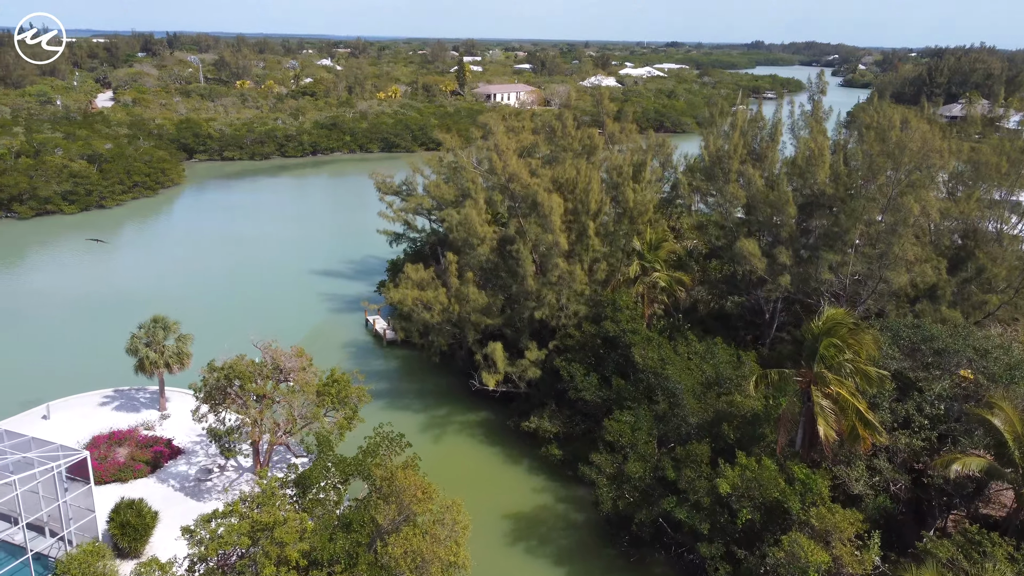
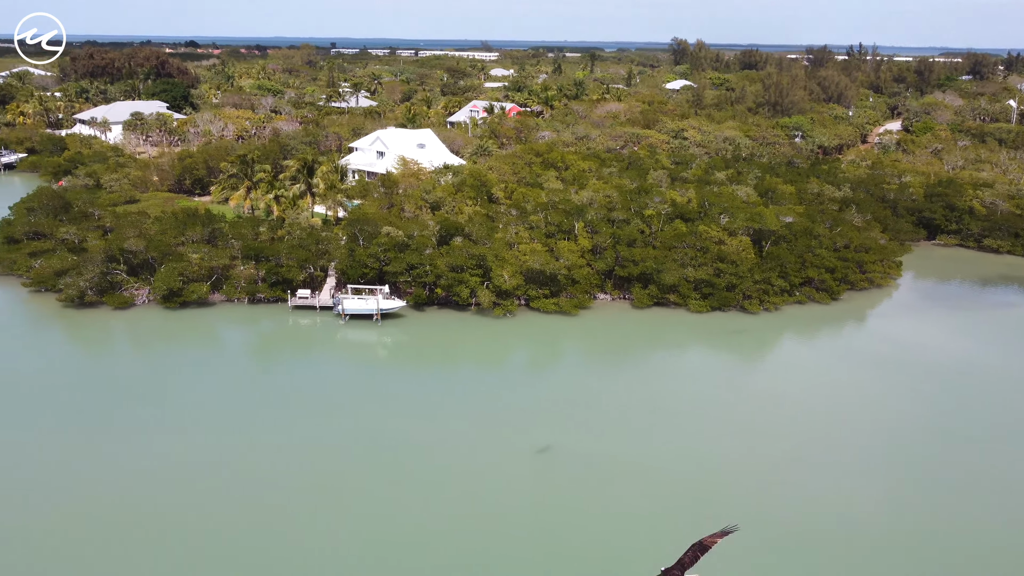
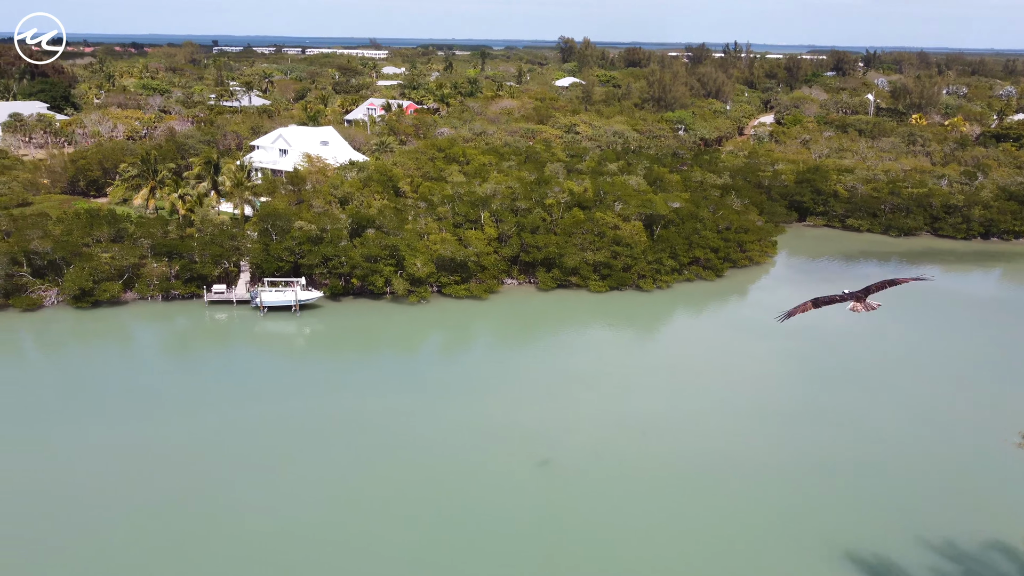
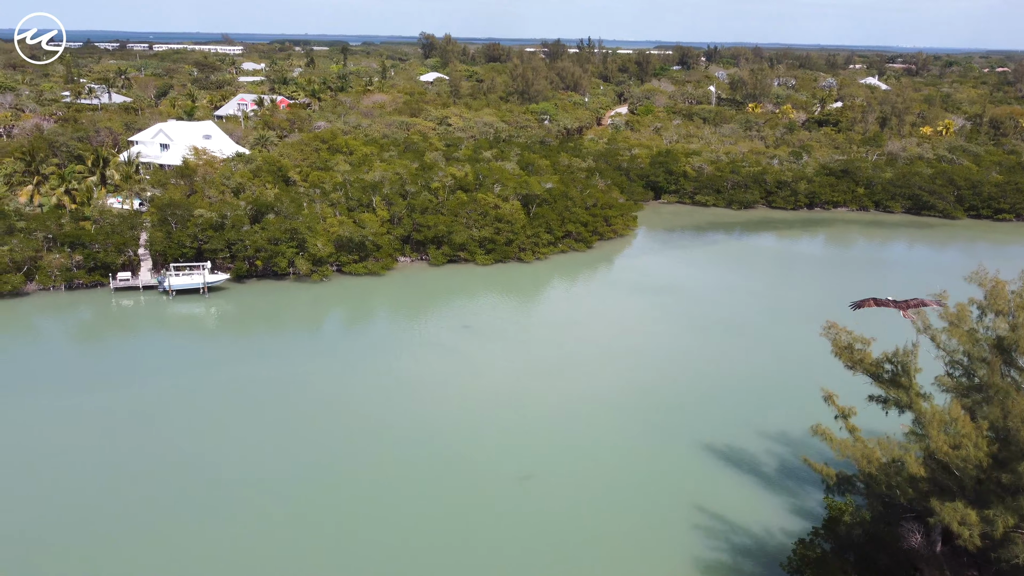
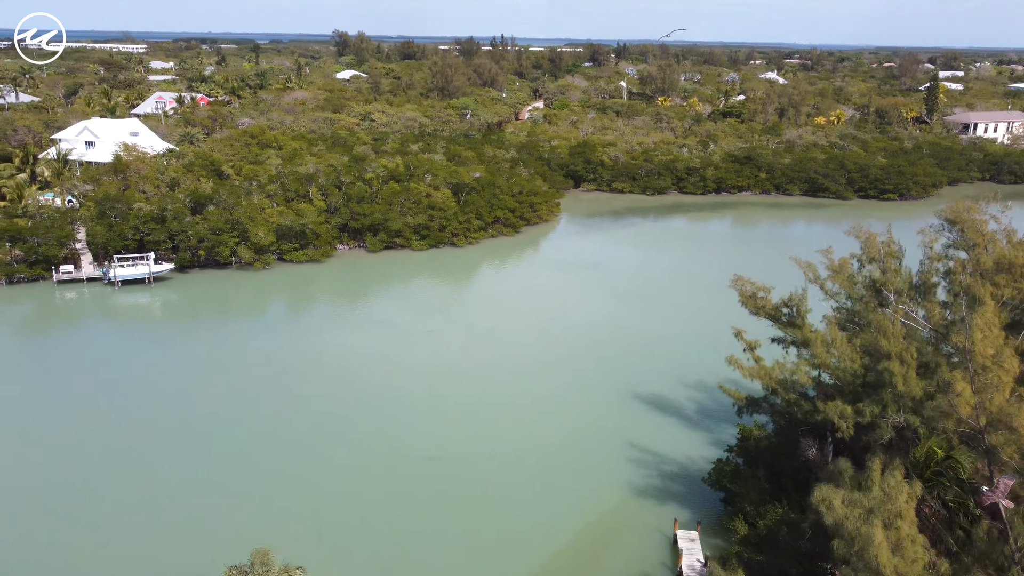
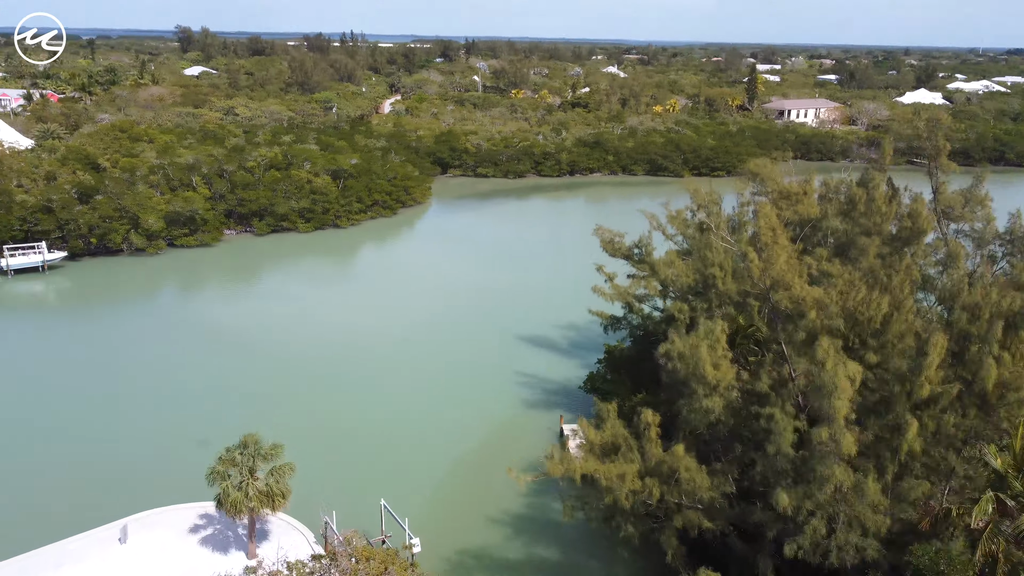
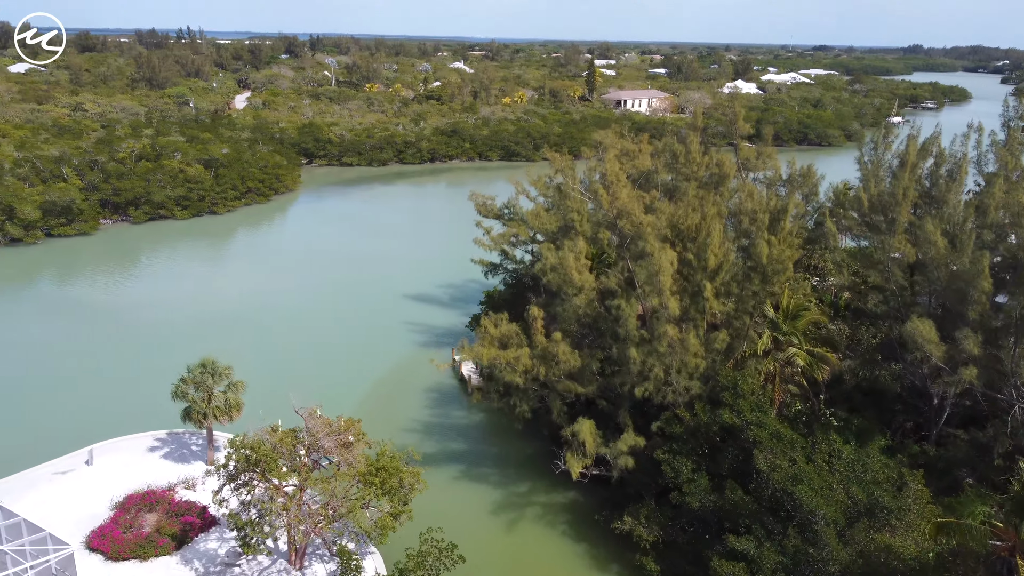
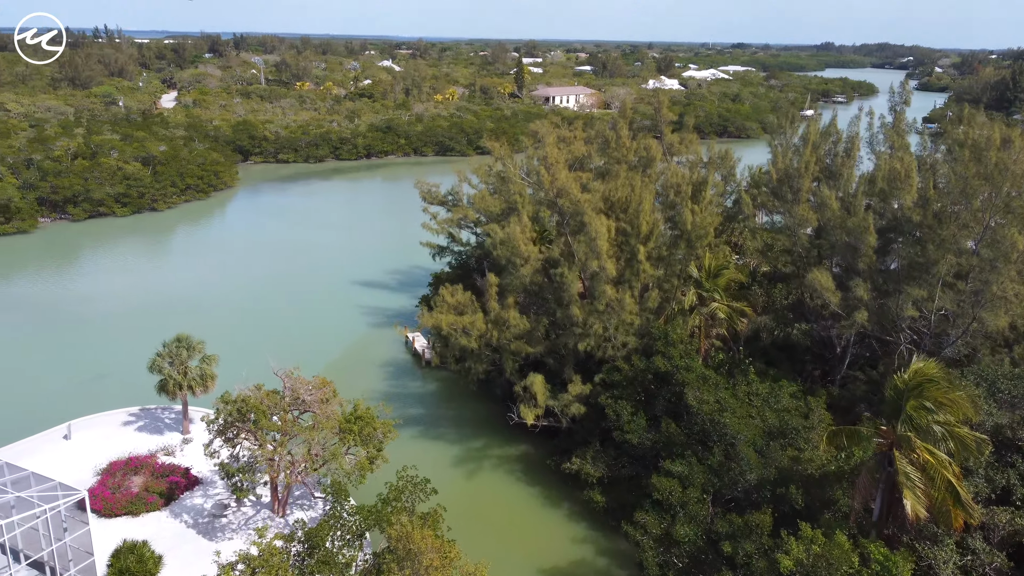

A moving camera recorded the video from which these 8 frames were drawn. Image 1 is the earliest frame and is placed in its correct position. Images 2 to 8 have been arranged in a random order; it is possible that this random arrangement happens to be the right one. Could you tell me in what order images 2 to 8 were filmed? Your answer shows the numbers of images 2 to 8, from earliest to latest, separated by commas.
8, 7, 6, 5, 4, 3, 2
